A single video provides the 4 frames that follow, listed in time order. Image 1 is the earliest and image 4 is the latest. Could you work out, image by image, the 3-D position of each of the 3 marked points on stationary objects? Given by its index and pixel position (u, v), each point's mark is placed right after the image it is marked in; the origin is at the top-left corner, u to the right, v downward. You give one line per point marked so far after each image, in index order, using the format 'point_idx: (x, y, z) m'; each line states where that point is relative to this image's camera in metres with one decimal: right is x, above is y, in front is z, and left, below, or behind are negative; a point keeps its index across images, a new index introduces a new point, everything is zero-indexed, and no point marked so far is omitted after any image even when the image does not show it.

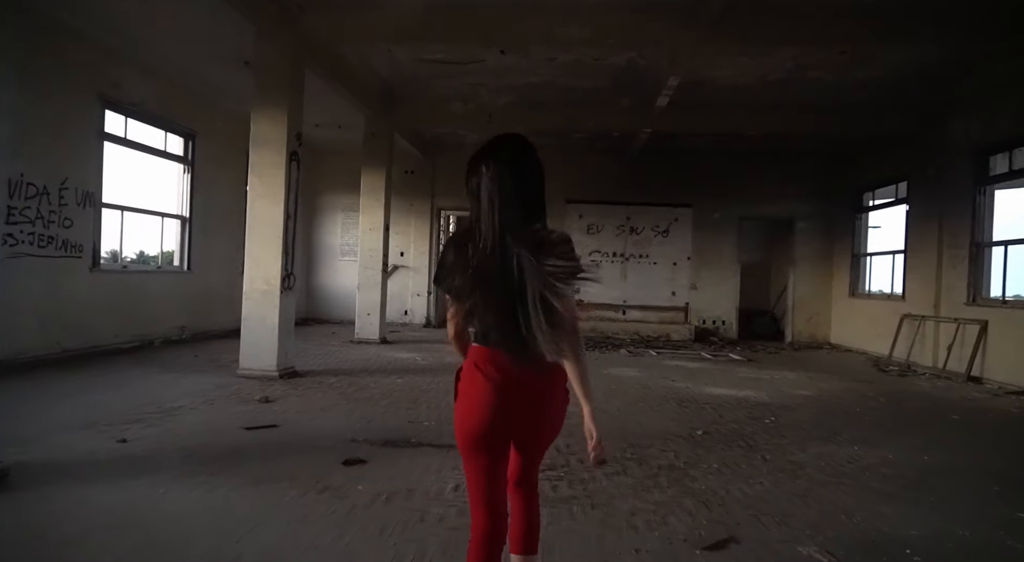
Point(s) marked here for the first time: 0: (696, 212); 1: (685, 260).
0: (+3.9, +1.5, +12.5) m
1: (+3.6, +0.5, +12.5) m
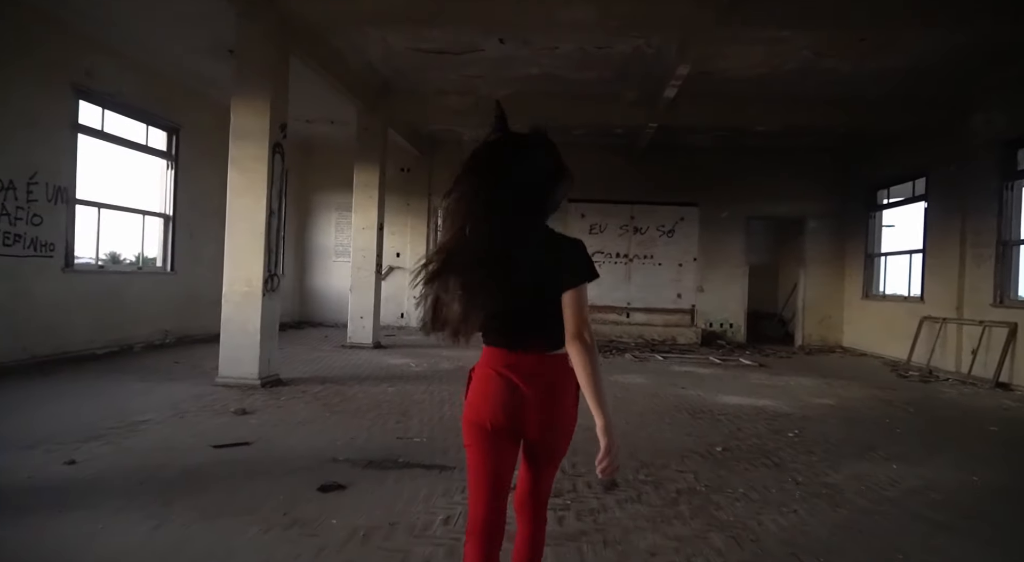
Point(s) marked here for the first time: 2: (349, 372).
0: (+3.9, +1.4, +12.0) m
1: (+3.6, +0.4, +12.1) m
2: (-1.9, -1.1, +6.8) m
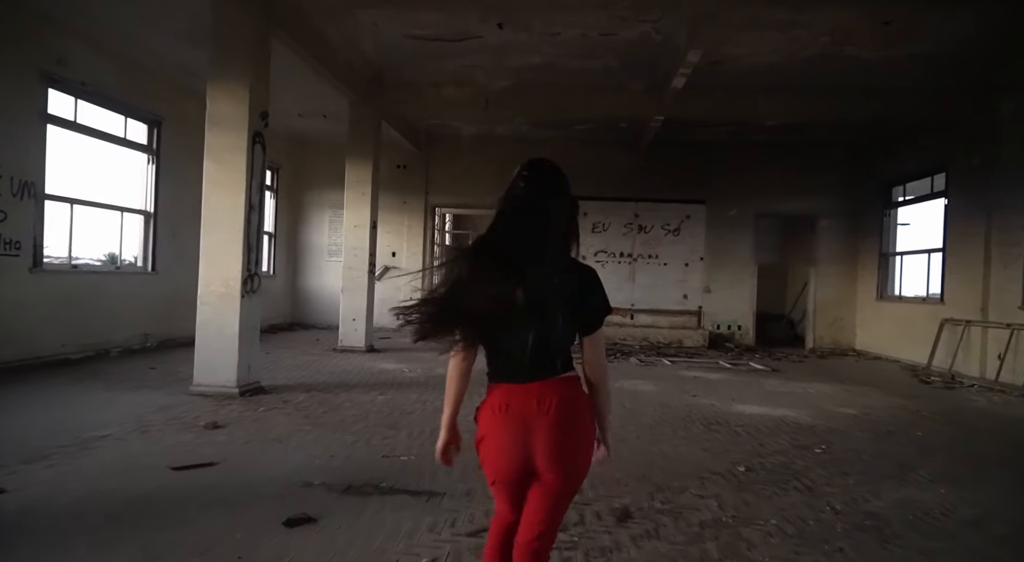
0: (+3.9, +1.4, +11.6) m
1: (+3.6, +0.4, +11.6) m
2: (-1.9, -1.1, +6.4) m
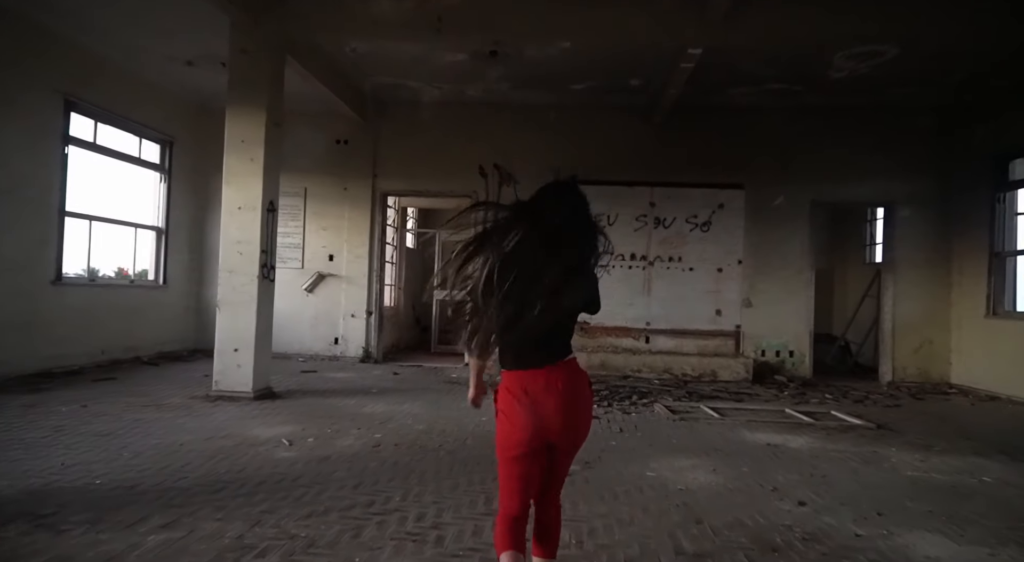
0: (+3.5, +1.3, +8.7) m
1: (+3.3, +0.3, +8.7) m
2: (-2.2, -1.1, +3.4) m
